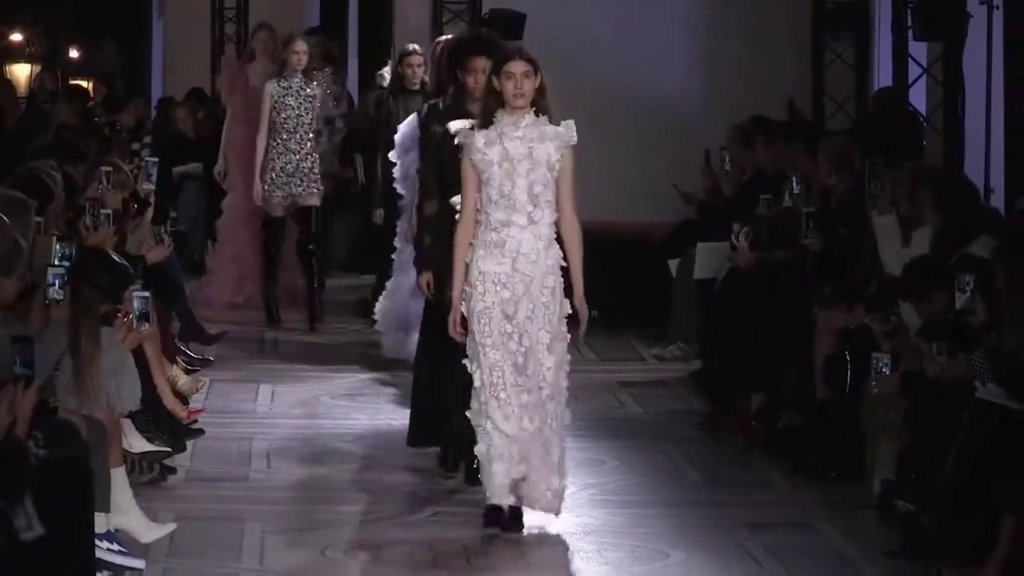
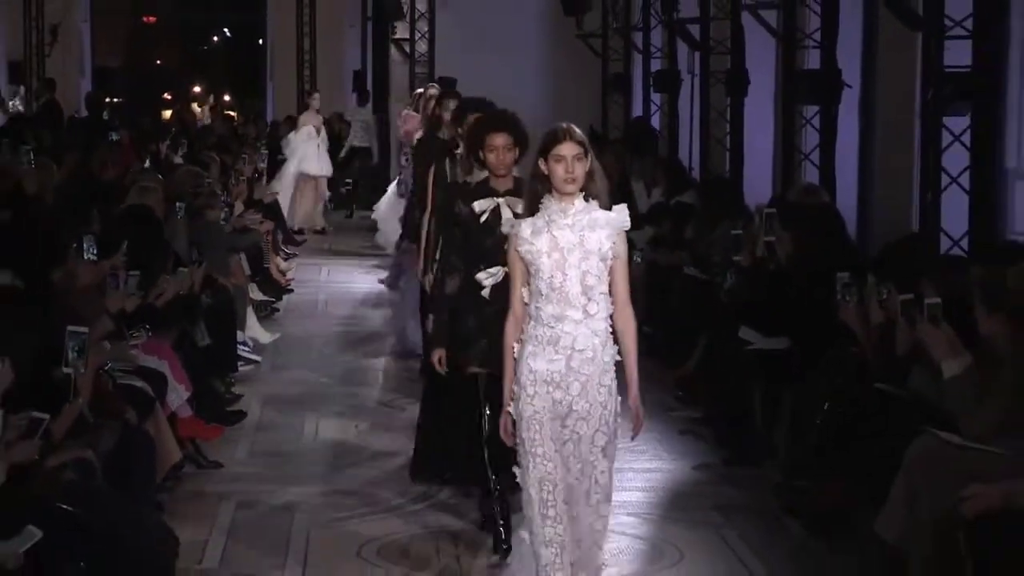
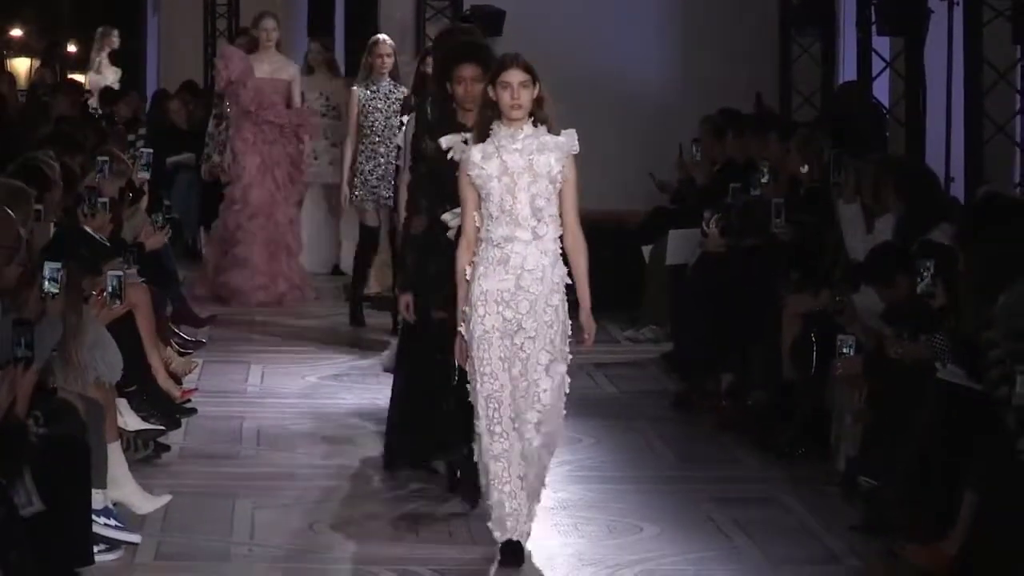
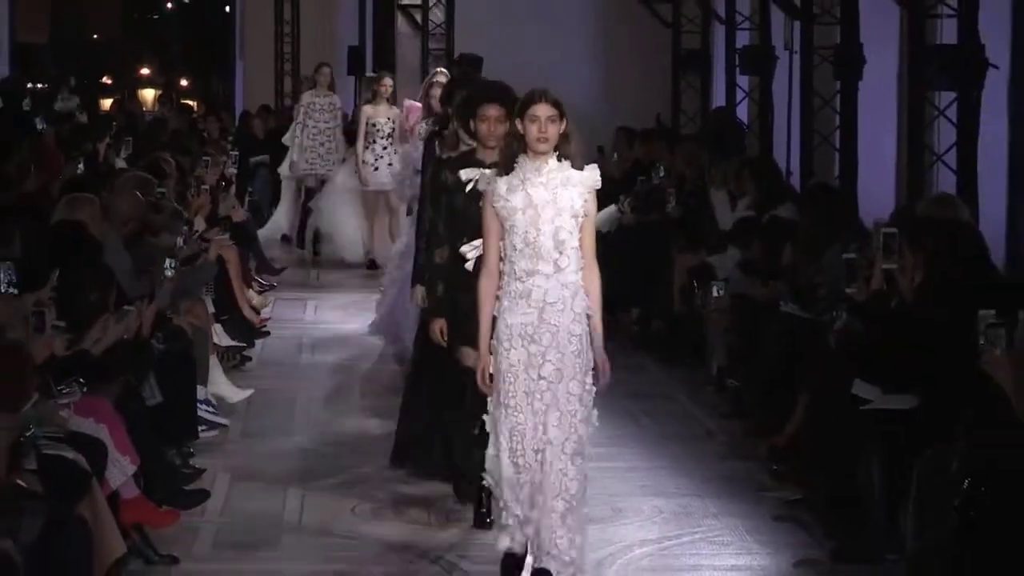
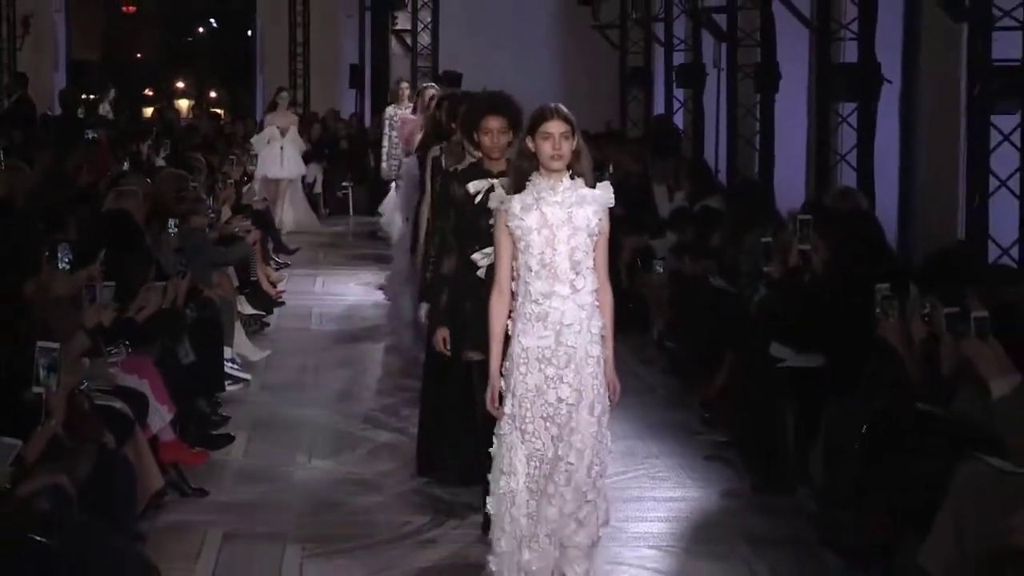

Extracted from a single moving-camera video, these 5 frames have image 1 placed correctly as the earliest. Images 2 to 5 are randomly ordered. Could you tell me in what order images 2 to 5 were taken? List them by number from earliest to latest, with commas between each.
3, 4, 5, 2
